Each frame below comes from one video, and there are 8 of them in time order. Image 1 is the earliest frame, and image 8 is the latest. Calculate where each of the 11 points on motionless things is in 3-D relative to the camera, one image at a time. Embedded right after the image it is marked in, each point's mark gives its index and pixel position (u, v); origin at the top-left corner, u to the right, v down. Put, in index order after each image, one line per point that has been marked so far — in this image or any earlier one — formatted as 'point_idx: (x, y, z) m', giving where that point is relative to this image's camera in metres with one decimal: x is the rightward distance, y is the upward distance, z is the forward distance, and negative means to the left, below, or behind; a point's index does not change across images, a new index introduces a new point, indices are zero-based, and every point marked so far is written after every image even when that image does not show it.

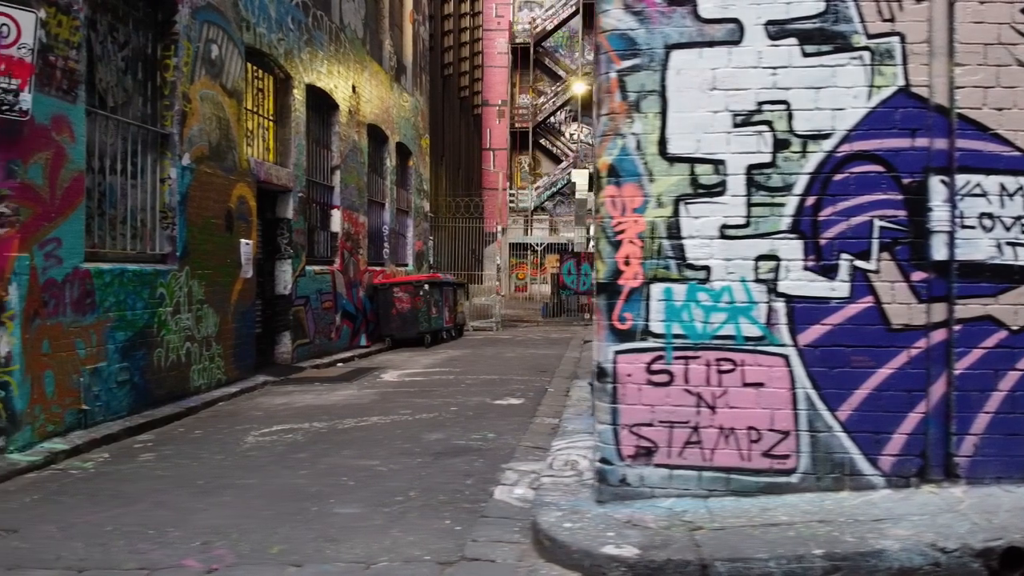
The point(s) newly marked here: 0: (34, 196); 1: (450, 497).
0: (-7.8, +1.5, +6.5) m
1: (-0.7, -2.5, +4.7) m
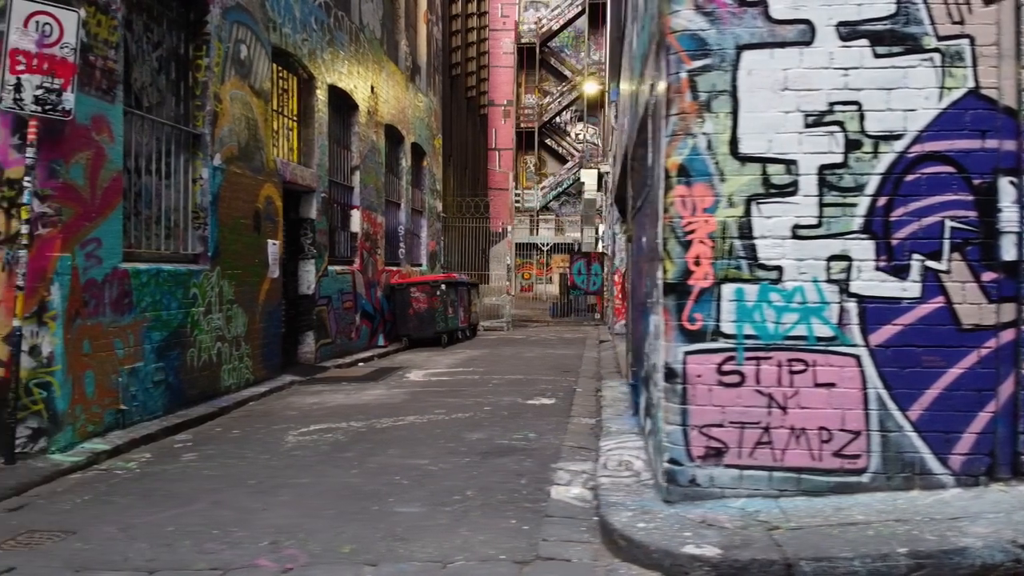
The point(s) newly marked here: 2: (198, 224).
0: (-7.1, +1.5, +6.5) m
1: (0.0, -2.5, +4.7) m
2: (-6.7, +1.4, +8.6) m
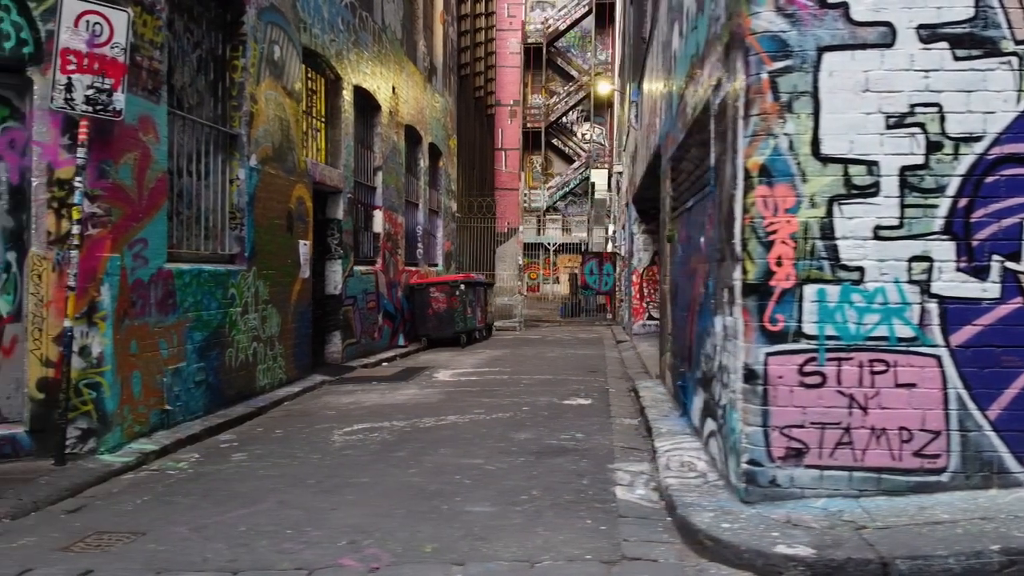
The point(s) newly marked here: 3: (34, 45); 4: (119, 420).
0: (-6.3, +1.5, +6.5) m
1: (+0.8, -2.5, +4.7) m
2: (-5.9, +1.4, +8.6) m
3: (-7.3, +3.7, +6.2) m
4: (-6.3, -2.1, +6.5) m
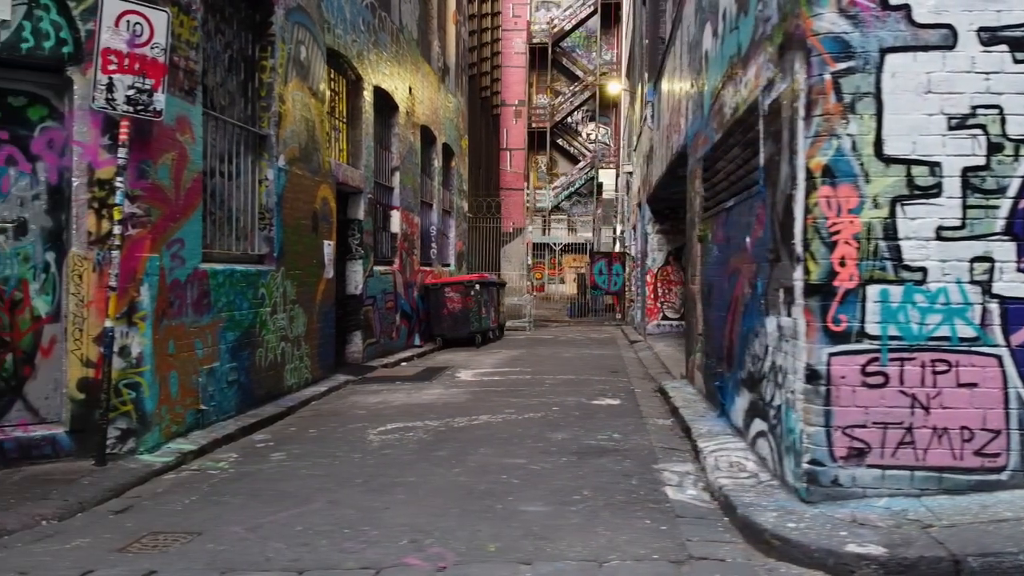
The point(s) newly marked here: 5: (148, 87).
0: (-5.6, +1.5, +6.5) m
1: (+1.4, -2.5, +4.8) m
2: (-5.3, +1.4, +8.6) m
3: (-6.7, +3.7, +6.2) m
4: (-5.7, -2.1, +6.5) m
5: (-5.6, +3.1, +6.1) m
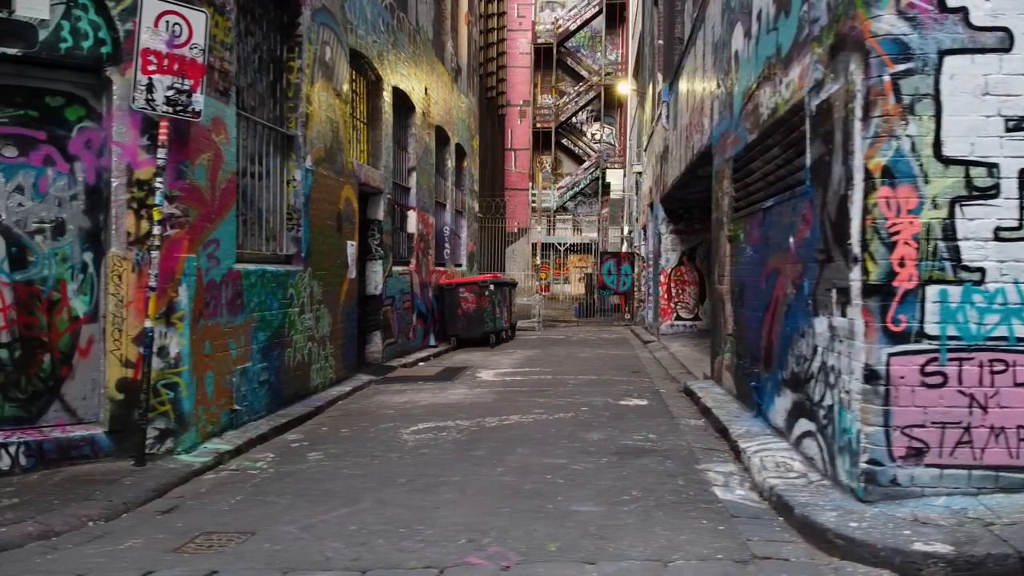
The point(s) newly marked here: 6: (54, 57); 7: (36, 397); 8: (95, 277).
0: (-5.1, +1.5, +6.5) m
1: (+2.0, -2.5, +4.8) m
2: (-4.7, +1.4, +8.6) m
3: (-6.1, +3.7, +6.2) m
4: (-5.1, -2.1, +6.5) m
5: (-5.0, +3.1, +6.1) m
6: (-6.8, +3.4, +6.0) m
7: (-7.3, -1.7, +6.1) m
8: (-6.5, +0.2, +6.3) m
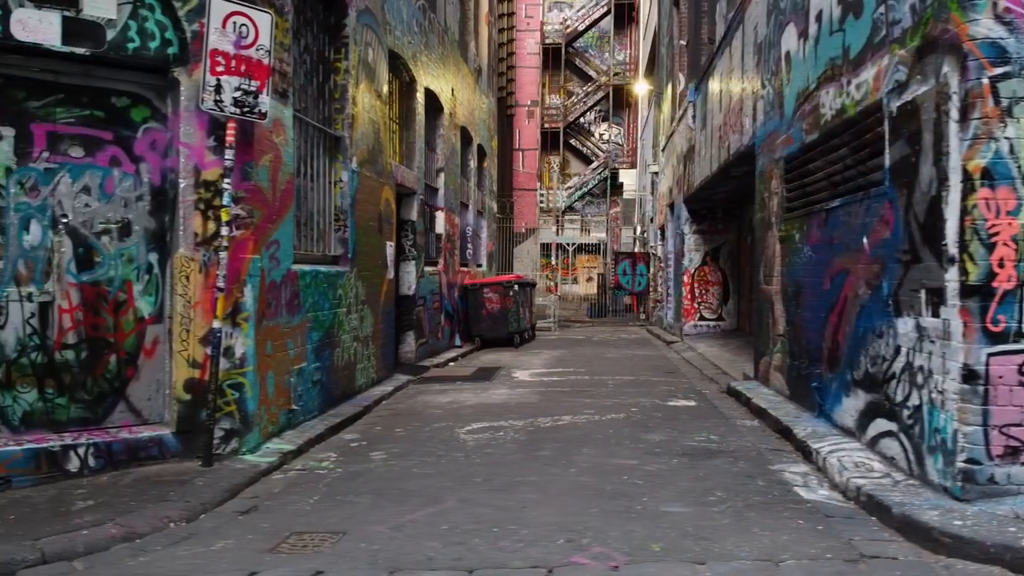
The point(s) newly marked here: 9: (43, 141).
0: (-4.0, +1.5, +6.5) m
1: (+3.0, -2.5, +4.8) m
2: (-3.7, +1.3, +8.6) m
3: (-5.1, +3.7, +6.2) m
4: (-4.1, -2.2, +6.5) m
5: (-3.9, +3.0, +6.1) m
6: (-5.8, +3.4, +6.0) m
7: (-6.2, -1.7, +6.1) m
8: (-5.5, +0.2, +6.3) m
9: (-6.8, +2.2, +5.9) m
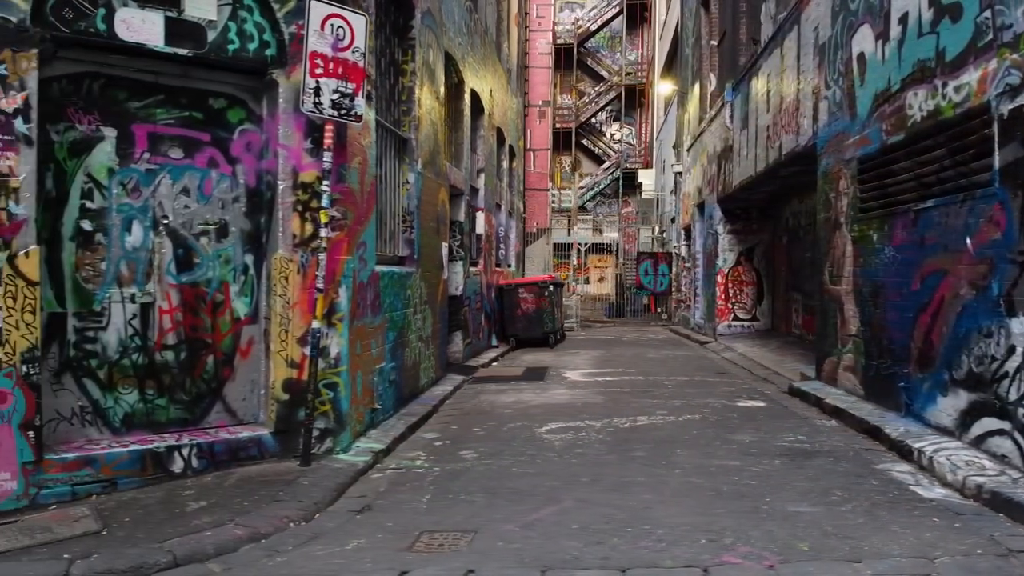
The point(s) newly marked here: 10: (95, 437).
0: (-2.6, +1.4, +6.5) m
1: (+4.5, -2.5, +4.9) m
2: (-2.2, +1.3, +8.6) m
3: (-3.6, +3.7, +6.2) m
4: (-2.6, -2.2, +6.5) m
5: (-2.5, +3.0, +6.1) m
6: (-4.3, +3.4, +6.0) m
7: (-4.8, -1.7, +6.1) m
8: (-4.0, +0.1, +6.3) m
9: (-5.4, +2.1, +5.9) m
10: (-5.9, -2.1, +5.7) m
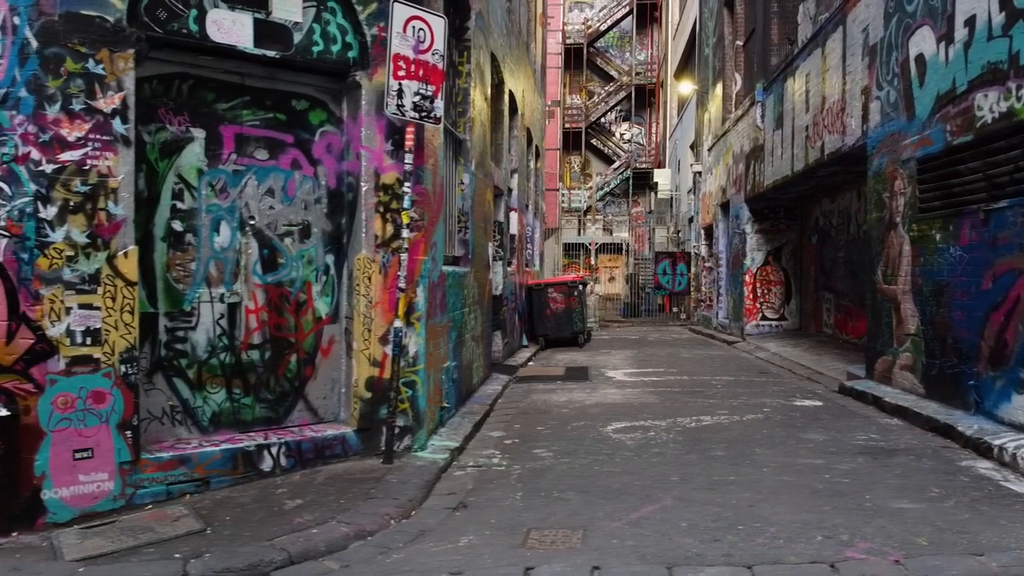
0: (-1.3, +1.4, +6.6) m
1: (+5.7, -2.5, +4.9) m
2: (-1.0, +1.3, +8.7) m
3: (-2.4, +3.7, +6.2) m
4: (-1.4, -2.2, +6.6) m
5: (-1.2, +3.0, +6.2) m
6: (-3.1, +3.4, +6.0) m
7: (-3.5, -1.7, +6.2) m
8: (-2.8, +0.1, +6.3) m
9: (-4.1, +2.1, +5.9) m
10: (-4.7, -2.1, +5.8) m
